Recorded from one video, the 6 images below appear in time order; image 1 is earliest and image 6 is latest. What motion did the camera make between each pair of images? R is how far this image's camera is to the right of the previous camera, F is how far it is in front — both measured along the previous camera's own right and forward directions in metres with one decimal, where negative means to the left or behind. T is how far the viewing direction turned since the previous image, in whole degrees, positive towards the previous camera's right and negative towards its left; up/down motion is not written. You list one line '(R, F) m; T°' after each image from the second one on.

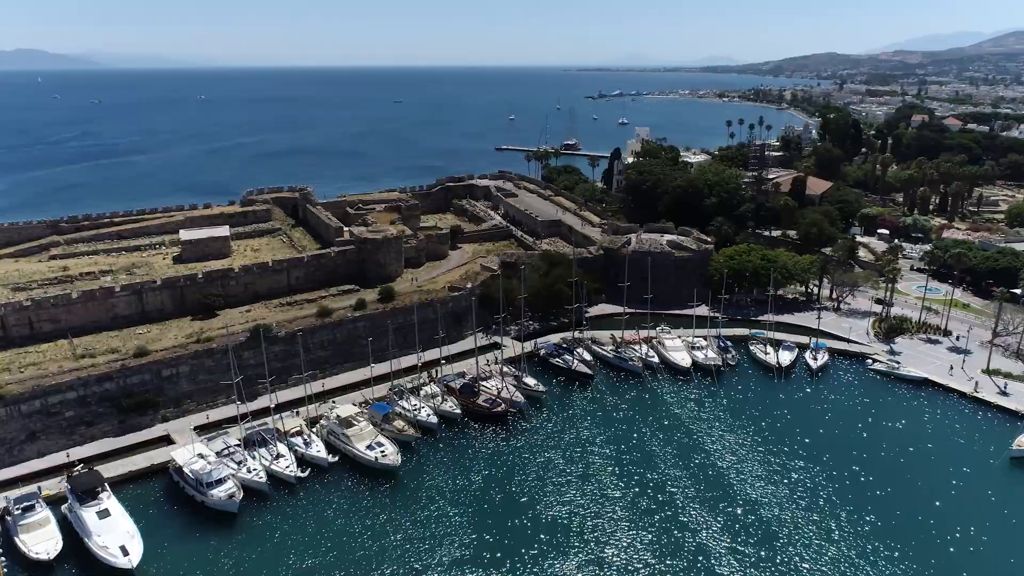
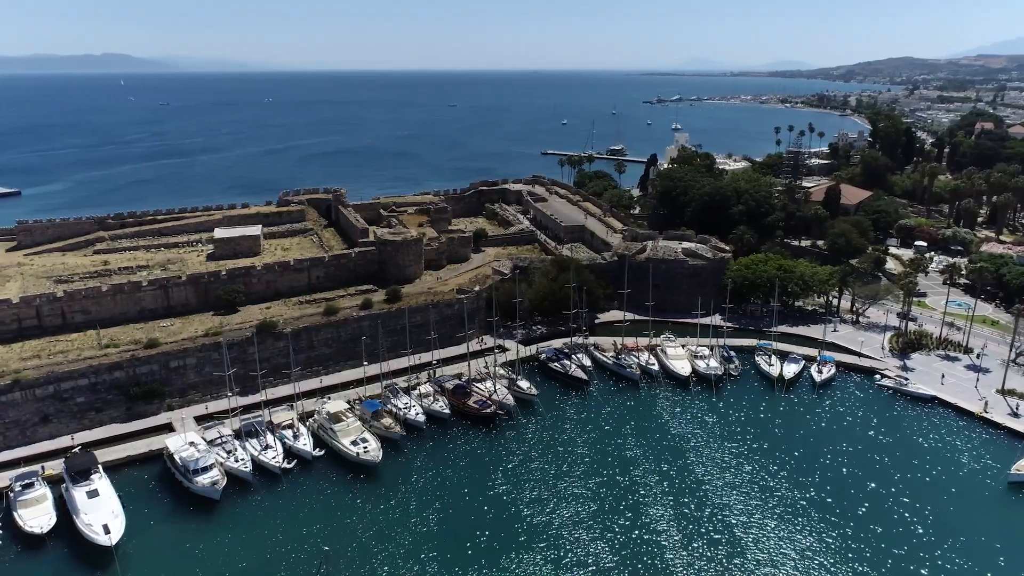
(+3.0, -0.3) m; -5°
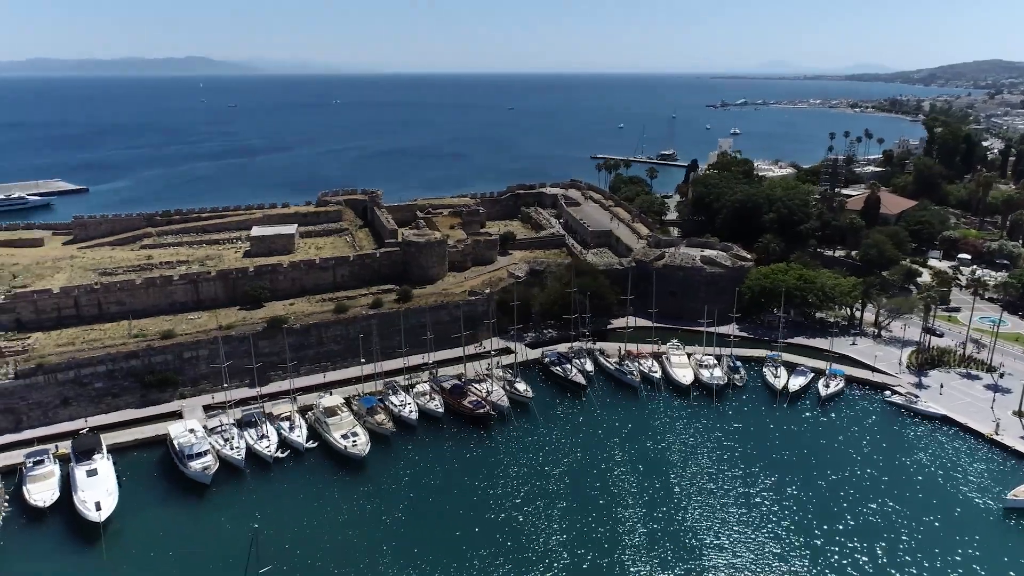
(+3.0, -0.4) m; -5°
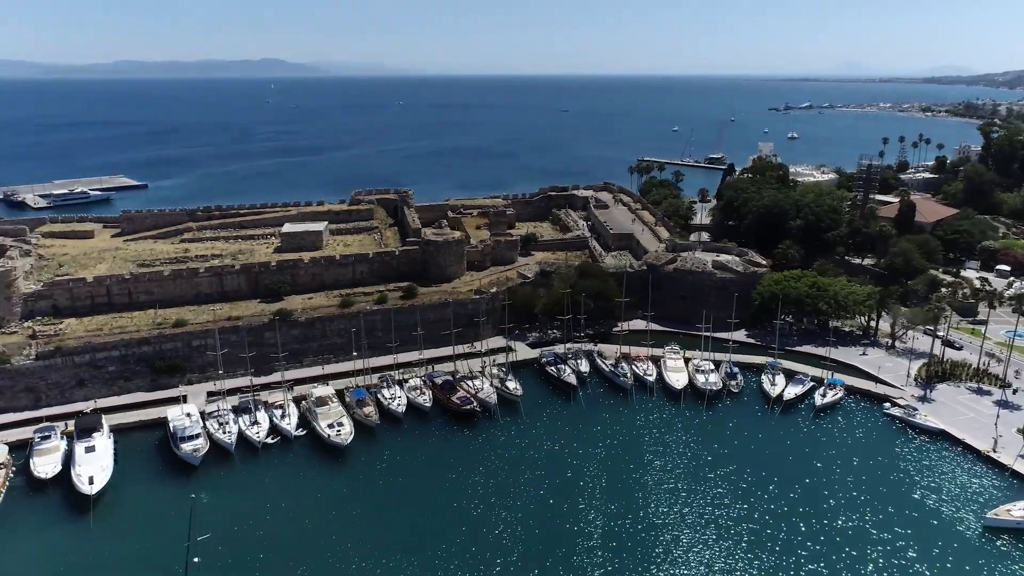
(+3.3, -0.5) m; -5°
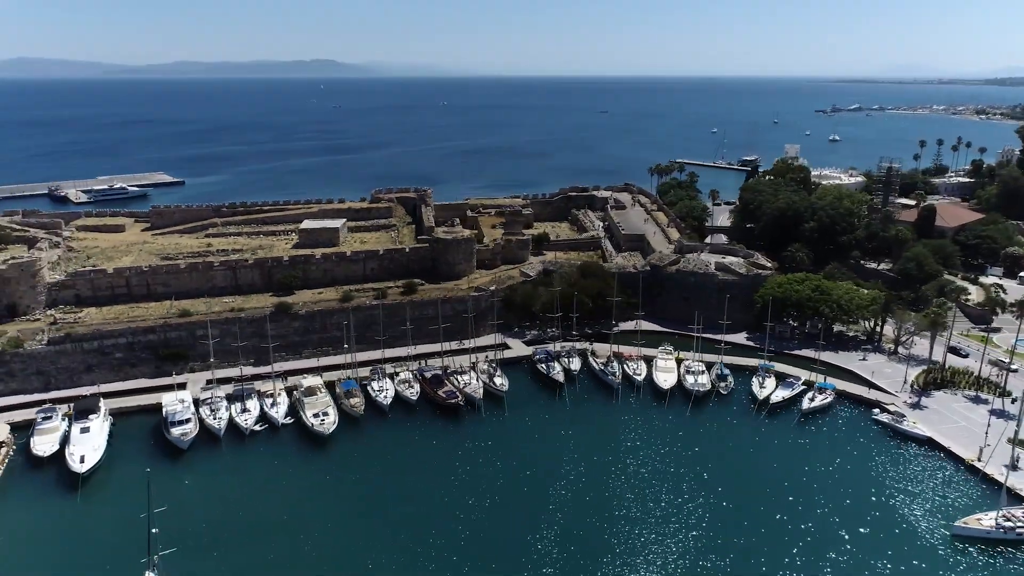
(+2.7, -0.5) m; -3°
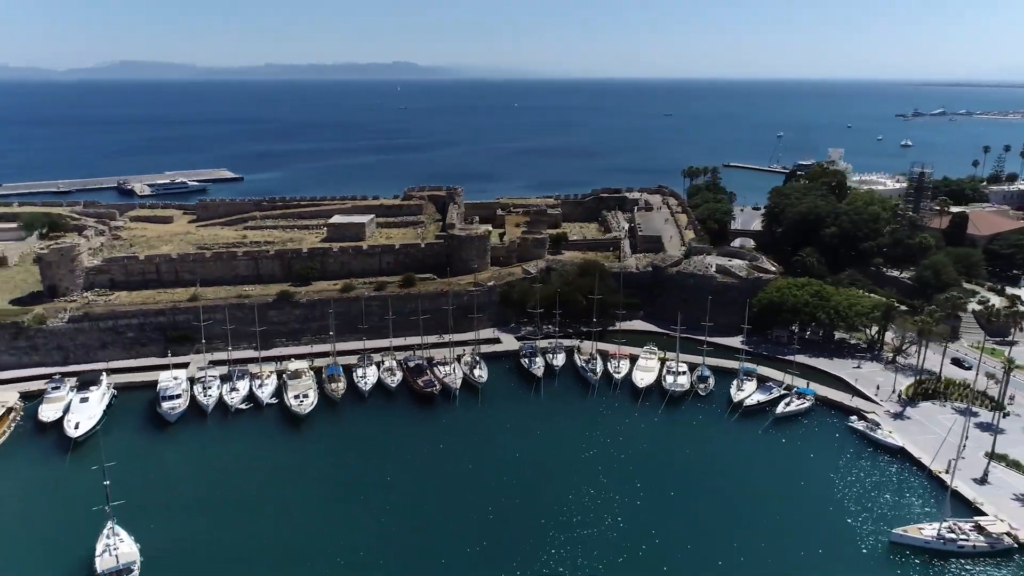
(+4.6, -0.7) m; -6°
